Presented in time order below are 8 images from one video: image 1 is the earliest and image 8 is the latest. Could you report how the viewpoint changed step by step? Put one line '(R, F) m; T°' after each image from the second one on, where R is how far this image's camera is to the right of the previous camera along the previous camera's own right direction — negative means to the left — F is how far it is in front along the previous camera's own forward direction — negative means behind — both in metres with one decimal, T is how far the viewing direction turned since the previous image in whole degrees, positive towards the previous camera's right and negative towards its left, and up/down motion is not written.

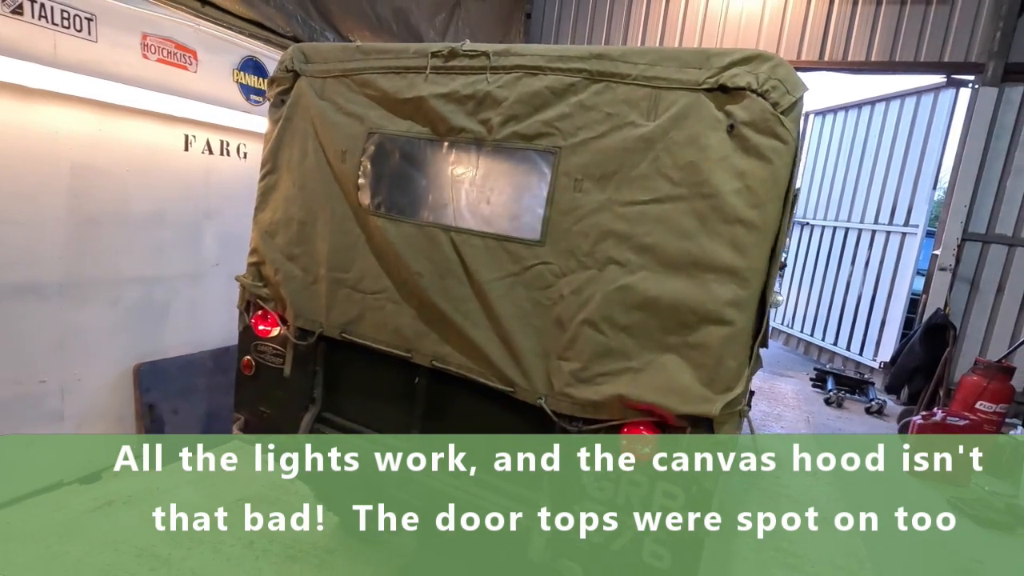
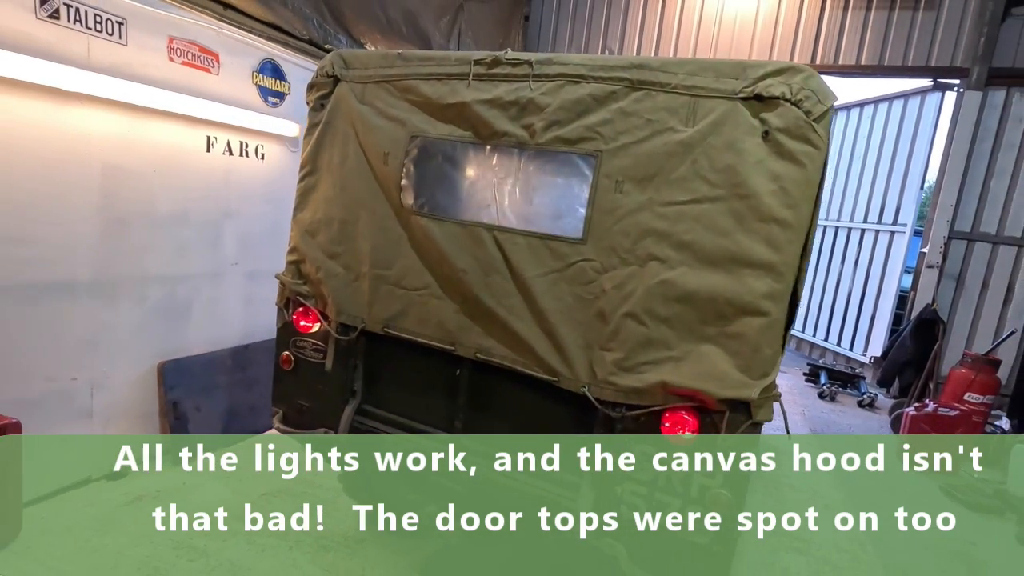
(-0.2, -0.1) m; +1°
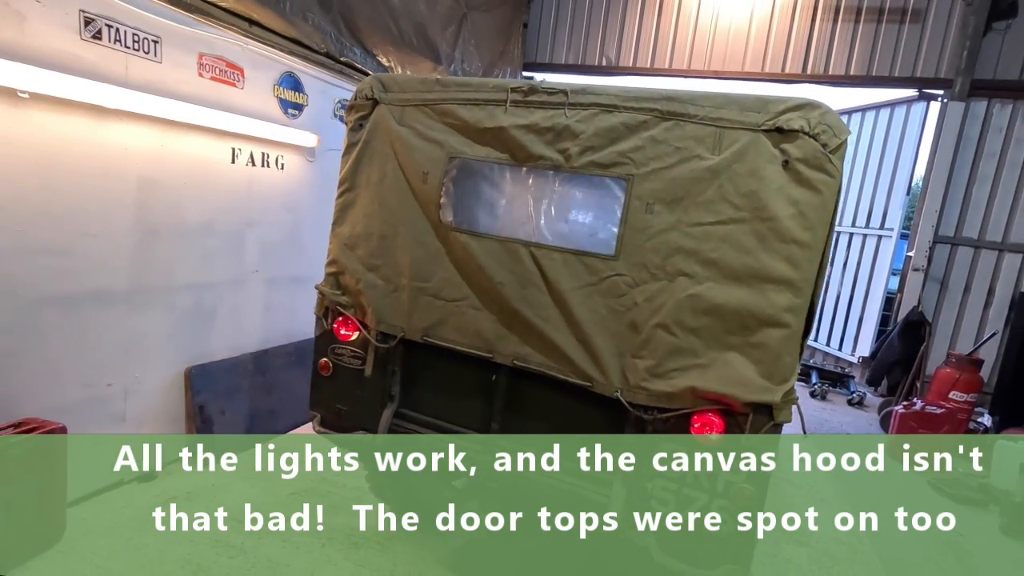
(-0.2, -0.2) m; +1°
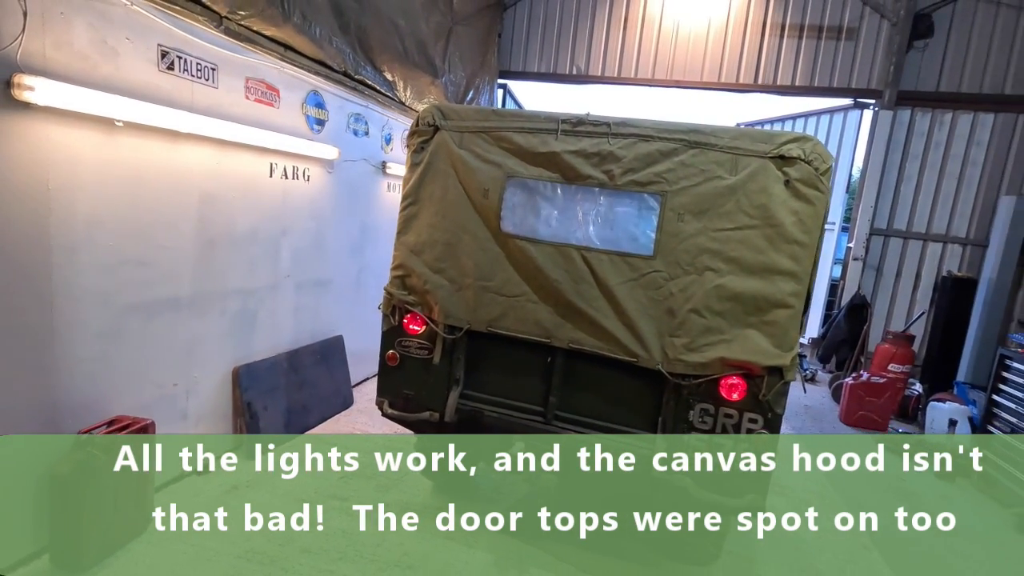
(-0.5, -0.4) m; +5°
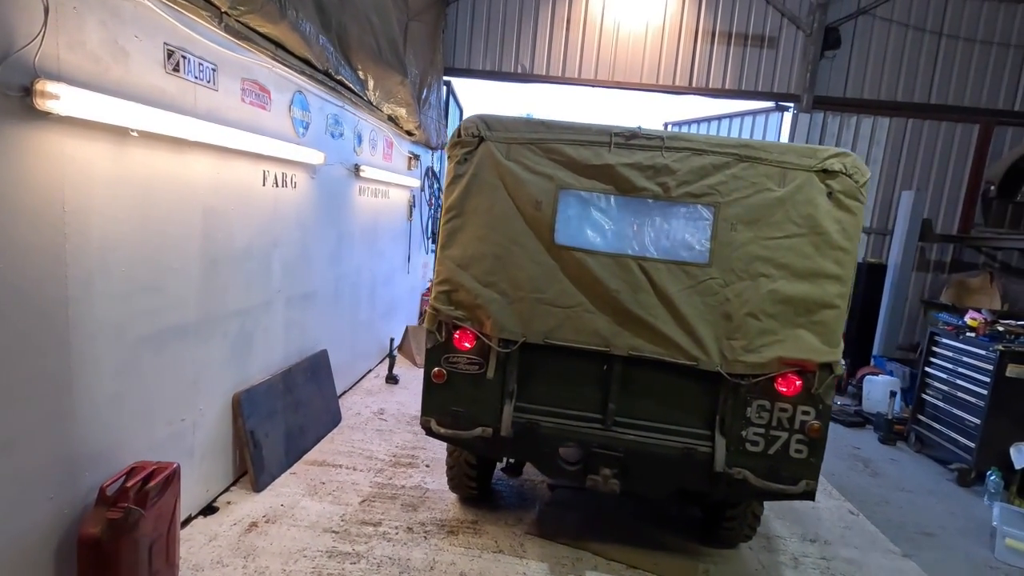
(-0.7, +0.1) m; +10°
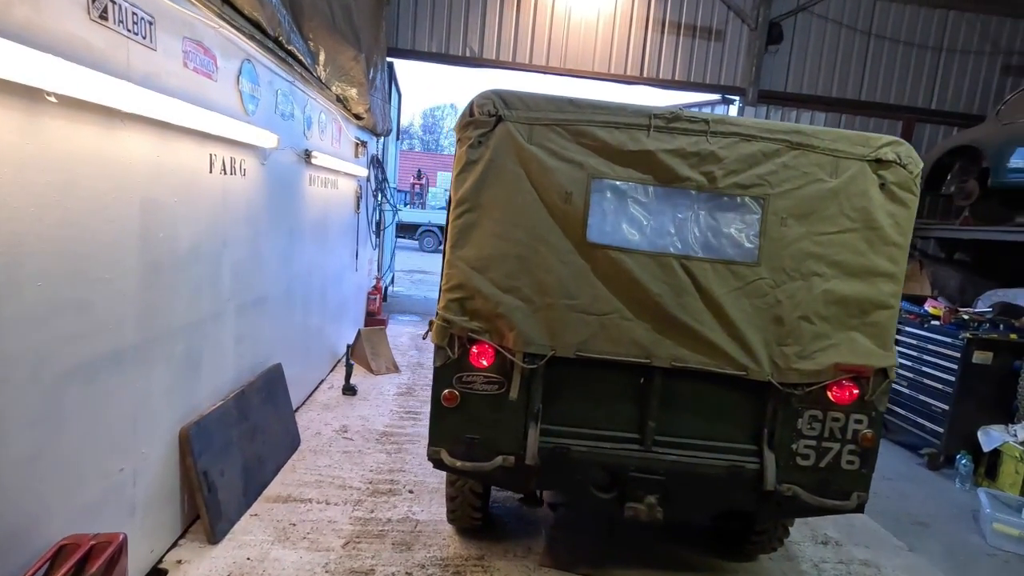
(-0.4, +0.4) m; +8°
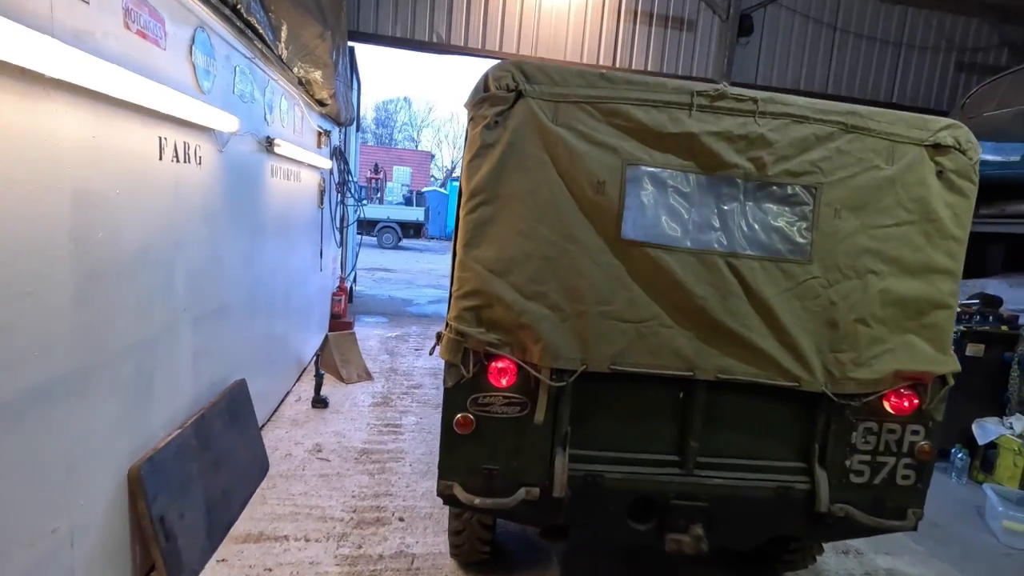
(-0.3, +0.4) m; +5°
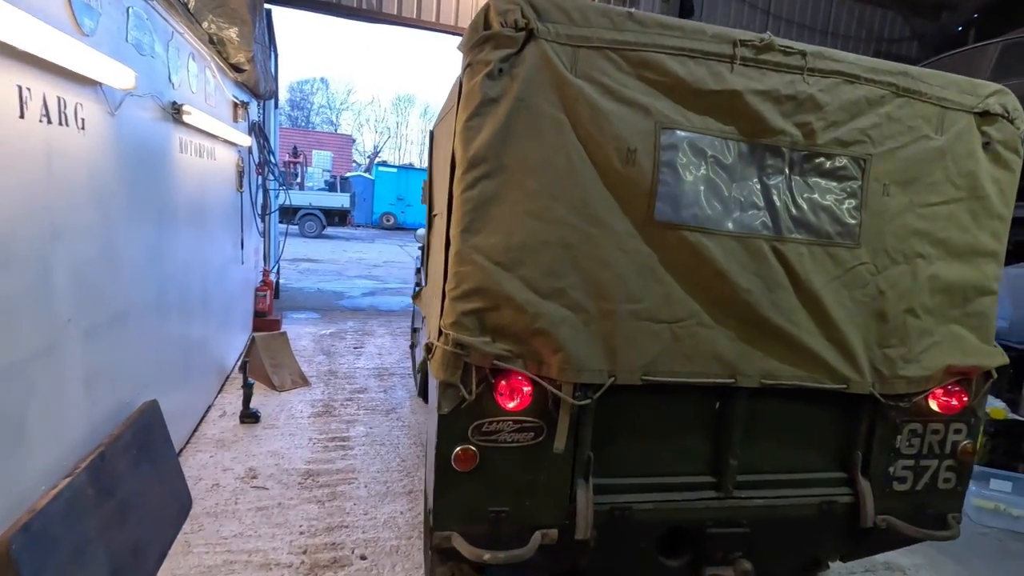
(-0.2, +0.4) m; +8°
